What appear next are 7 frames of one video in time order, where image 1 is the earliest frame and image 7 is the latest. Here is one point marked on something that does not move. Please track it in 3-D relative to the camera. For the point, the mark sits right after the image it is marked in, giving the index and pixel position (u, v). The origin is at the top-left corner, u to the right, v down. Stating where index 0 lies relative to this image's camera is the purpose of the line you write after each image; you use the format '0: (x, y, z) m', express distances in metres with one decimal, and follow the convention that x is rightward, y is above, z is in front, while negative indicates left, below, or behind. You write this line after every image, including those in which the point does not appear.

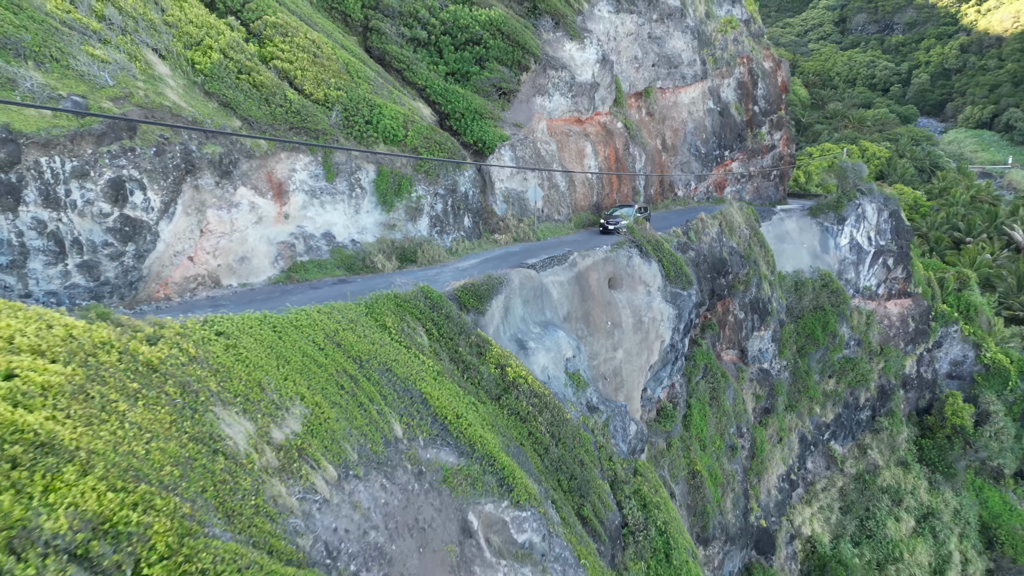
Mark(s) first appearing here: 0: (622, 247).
0: (+1.9, +0.7, +12.1) m
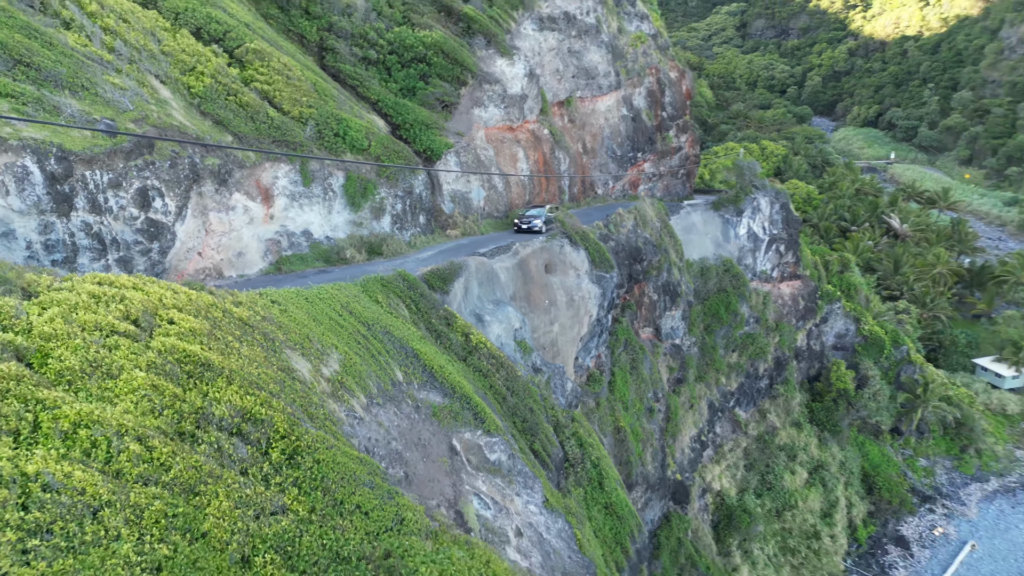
0: (+0.9, +1.0, +14.3) m
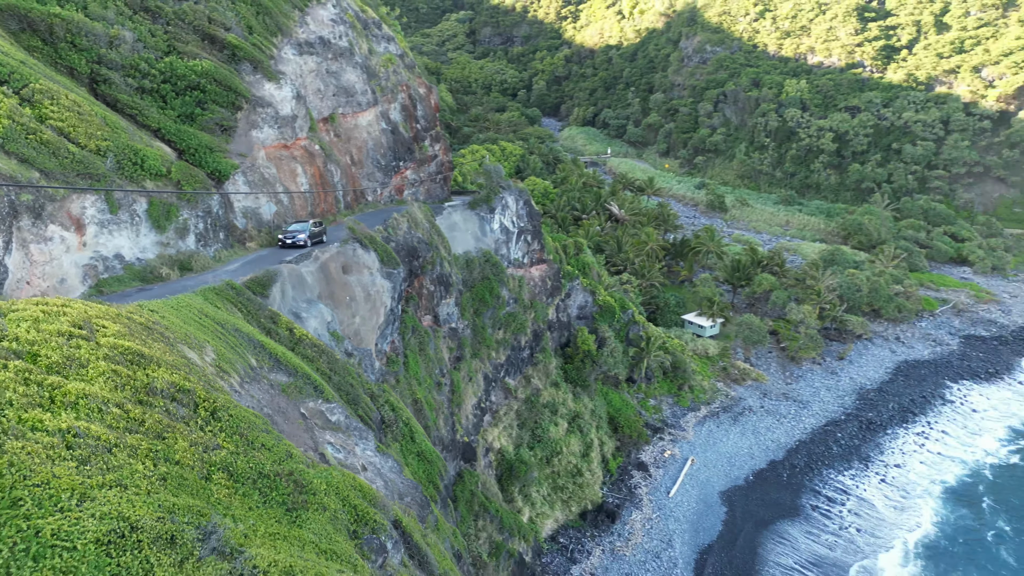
0: (-3.8, +1.1, +16.6) m
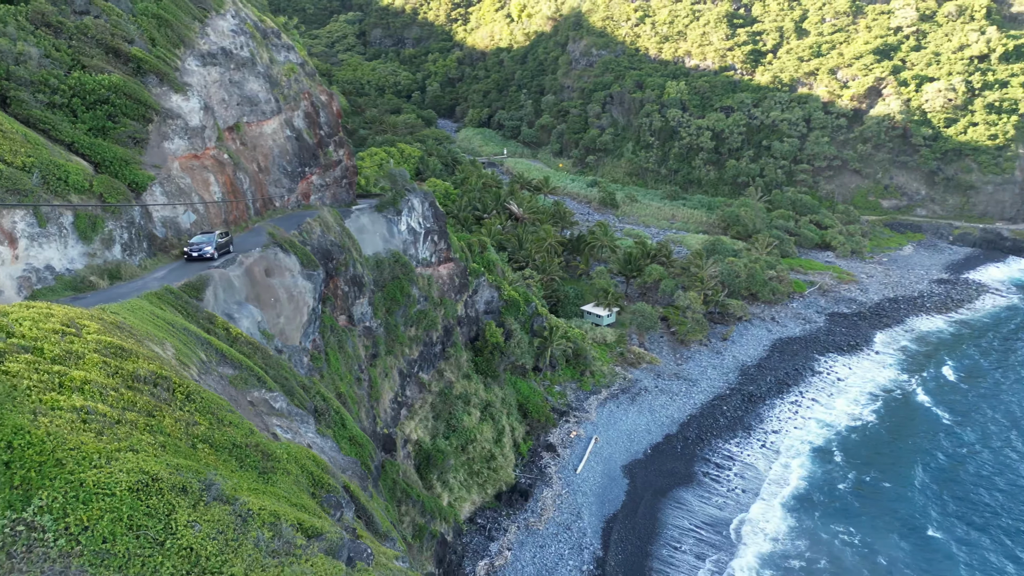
0: (-6.0, +1.0, +17.6) m
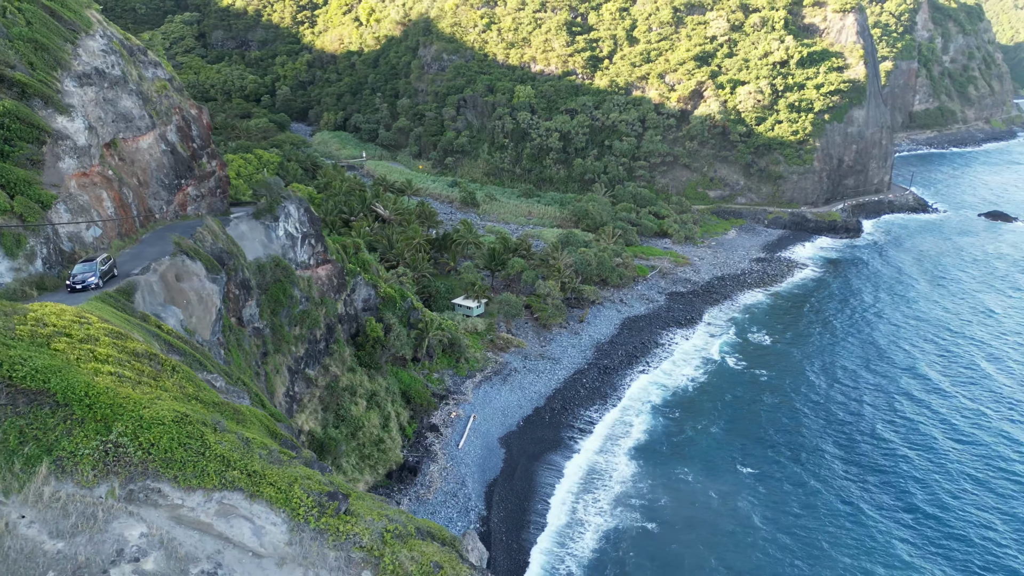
0: (-9.2, +0.9, +19.5) m
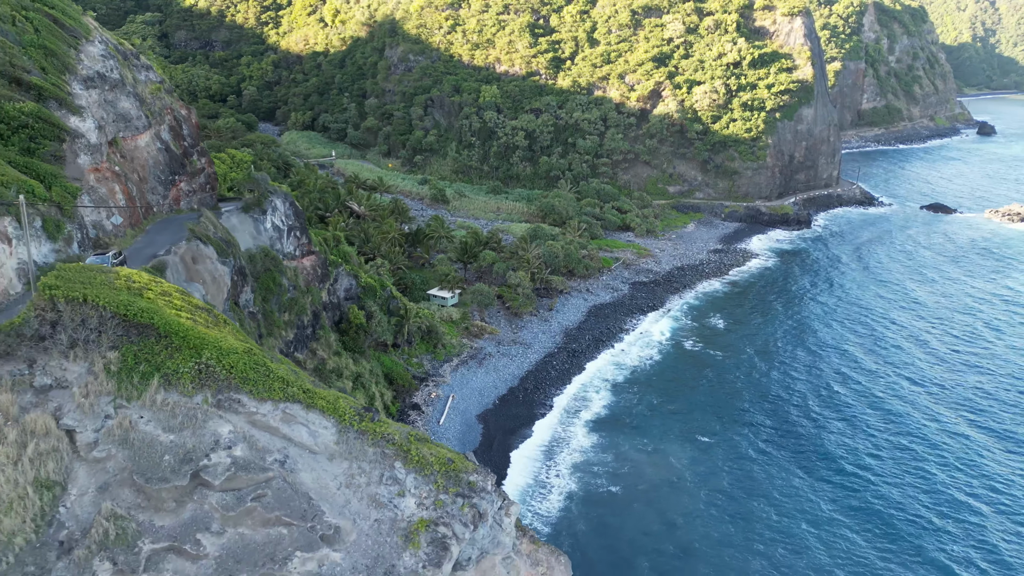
0: (-9.8, +1.5, +21.8) m
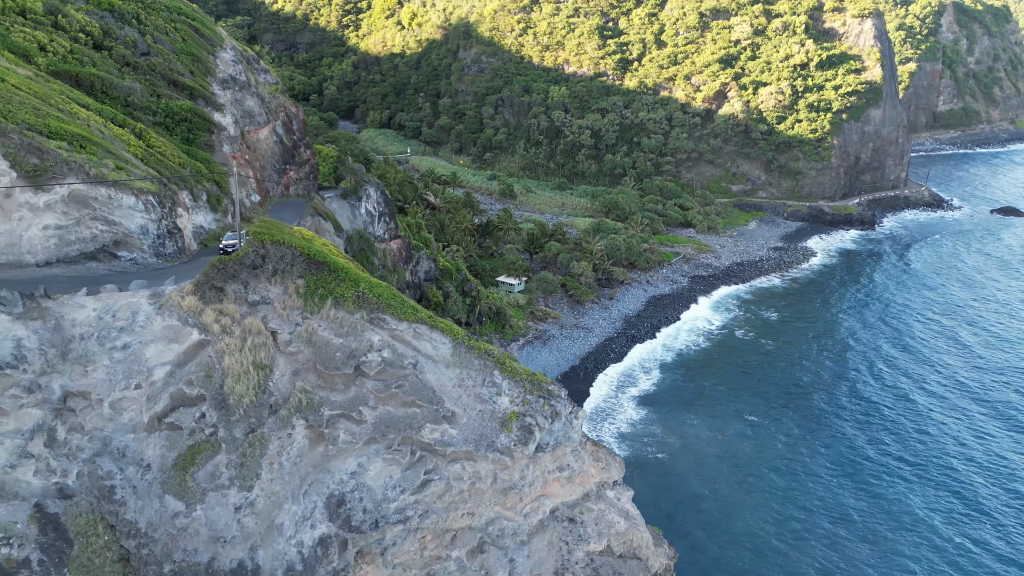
0: (-7.3, +2.7, +26.4) m
